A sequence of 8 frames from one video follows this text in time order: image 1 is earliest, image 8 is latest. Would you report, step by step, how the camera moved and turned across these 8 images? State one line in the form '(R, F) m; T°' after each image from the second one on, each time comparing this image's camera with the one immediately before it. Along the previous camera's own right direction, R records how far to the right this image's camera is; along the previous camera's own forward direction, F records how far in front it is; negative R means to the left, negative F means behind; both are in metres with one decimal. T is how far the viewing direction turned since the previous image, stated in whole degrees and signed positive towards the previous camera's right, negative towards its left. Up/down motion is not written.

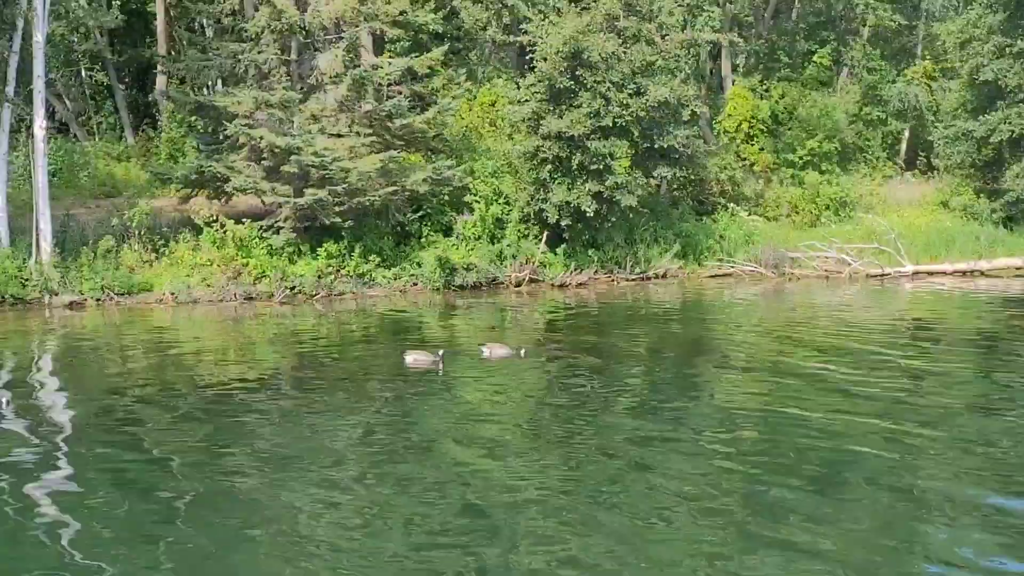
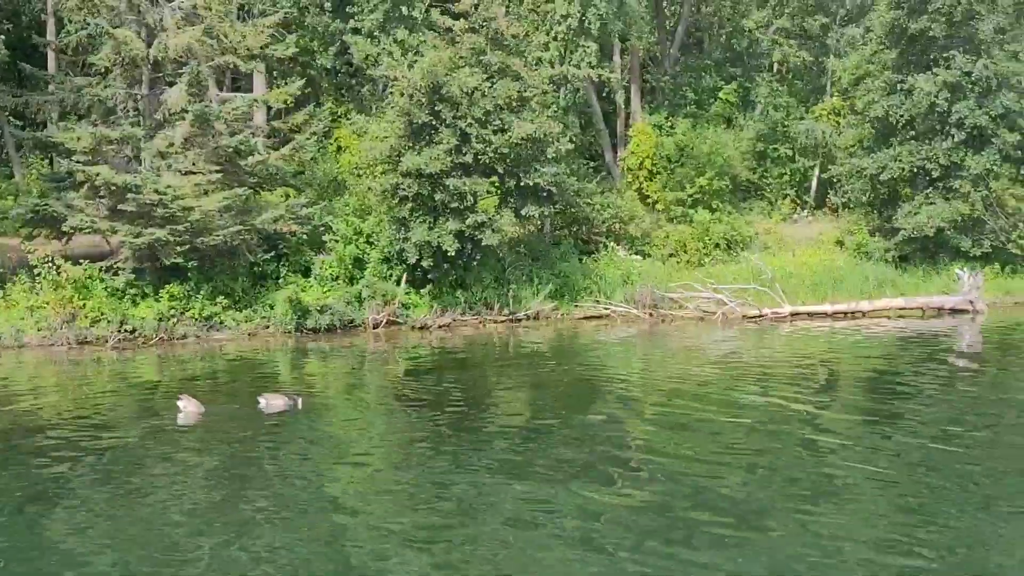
(+1.9, +0.8) m; +1°
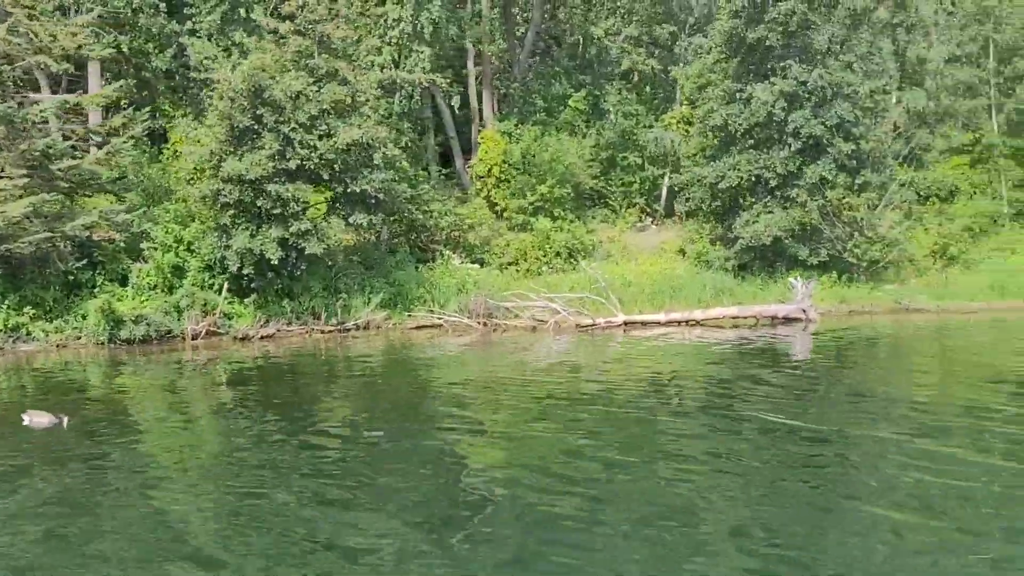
(+0.9, +0.4) m; +5°
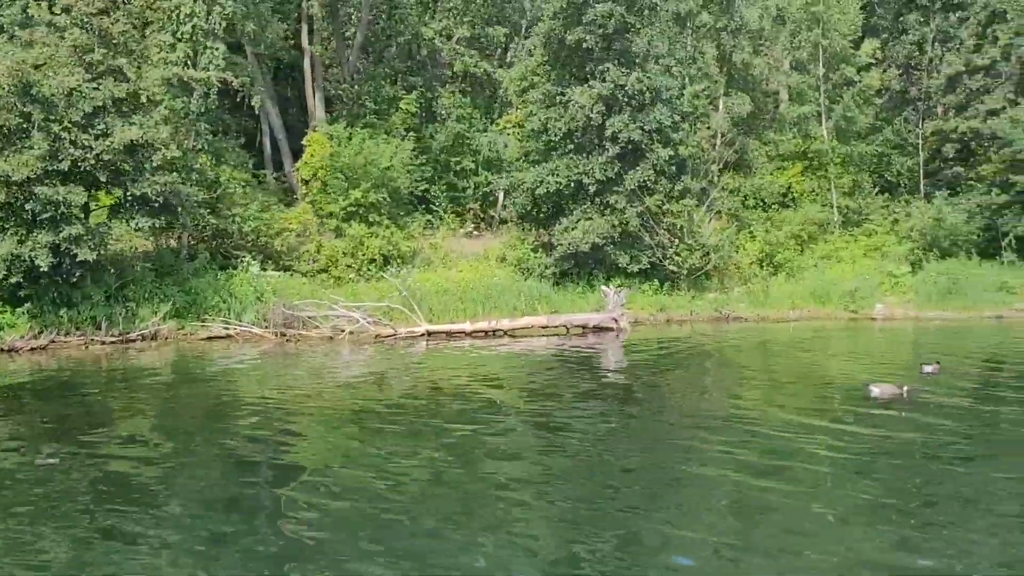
(+1.6, +0.9) m; +4°
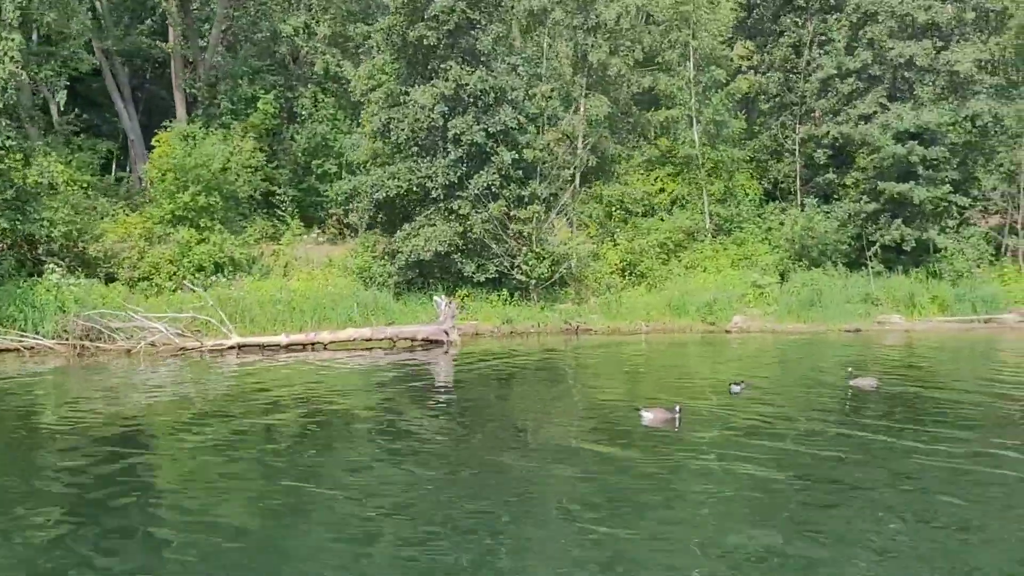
(+2.1, +1.5) m; +2°
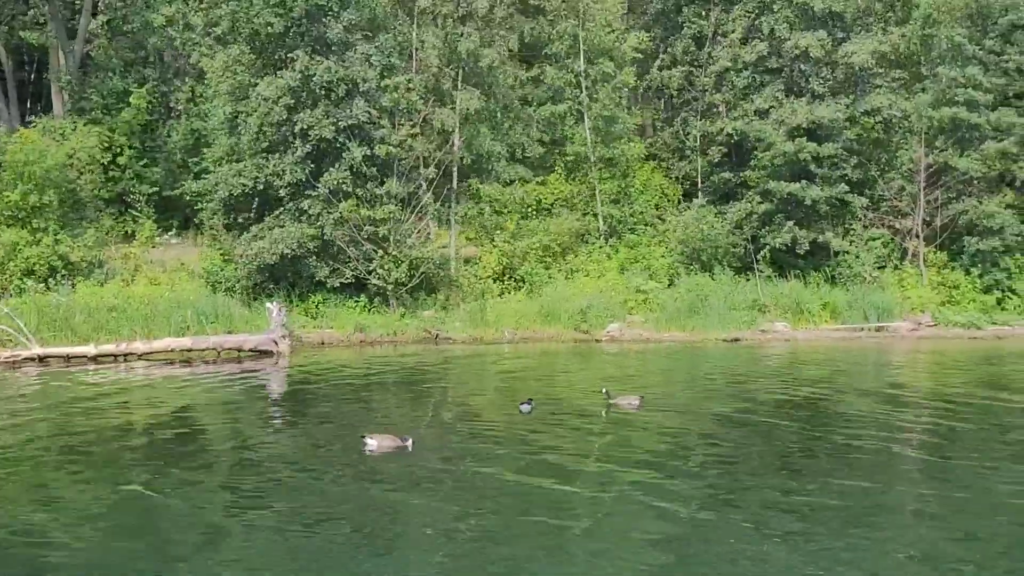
(+2.5, +1.9) m; 0°
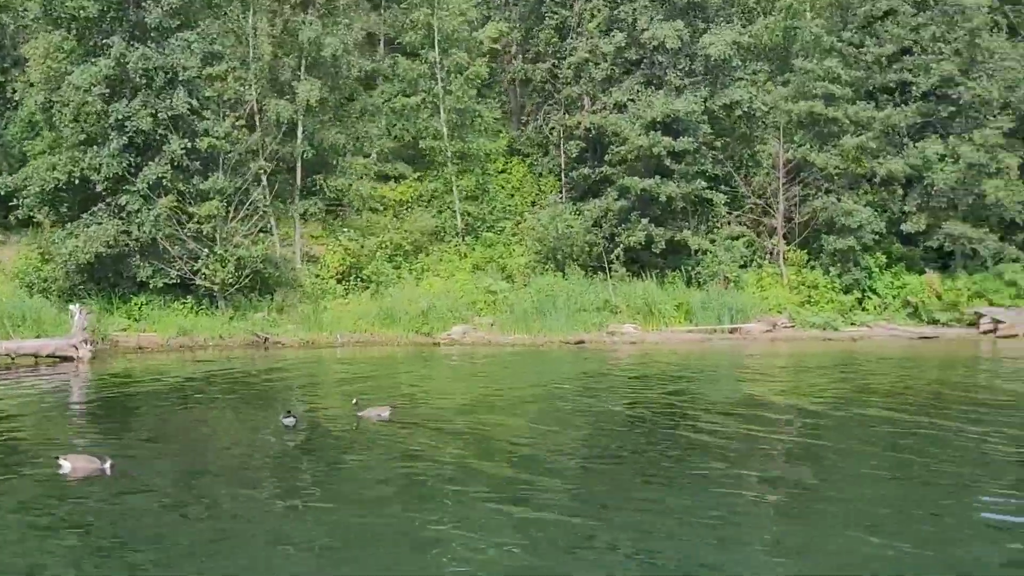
(+1.7, +1.3) m; +3°
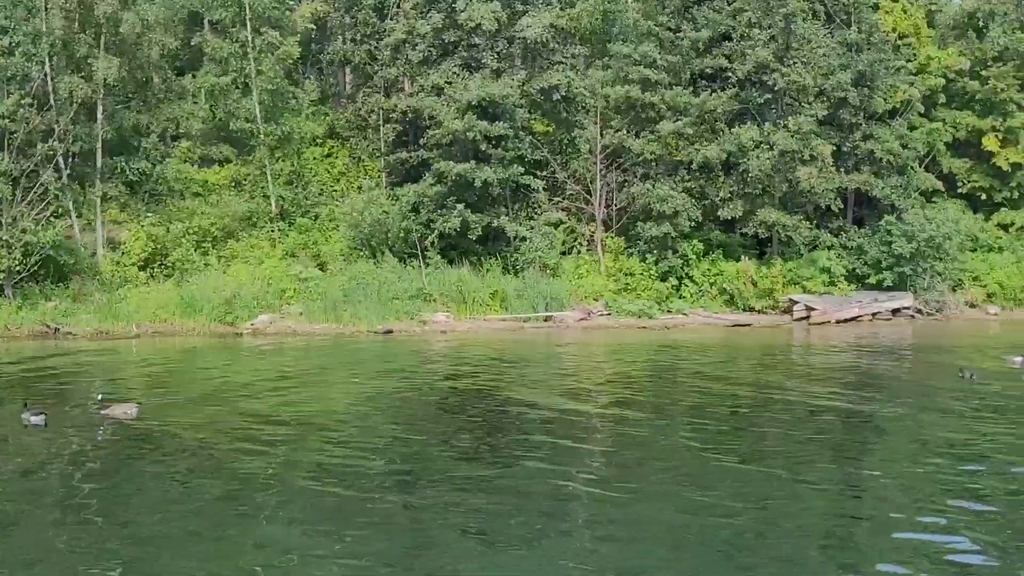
(+0.8, +0.7) m; +6°
